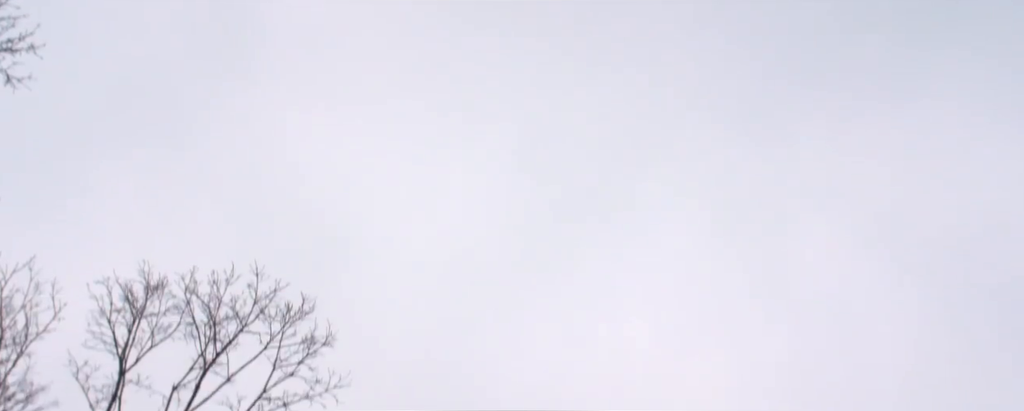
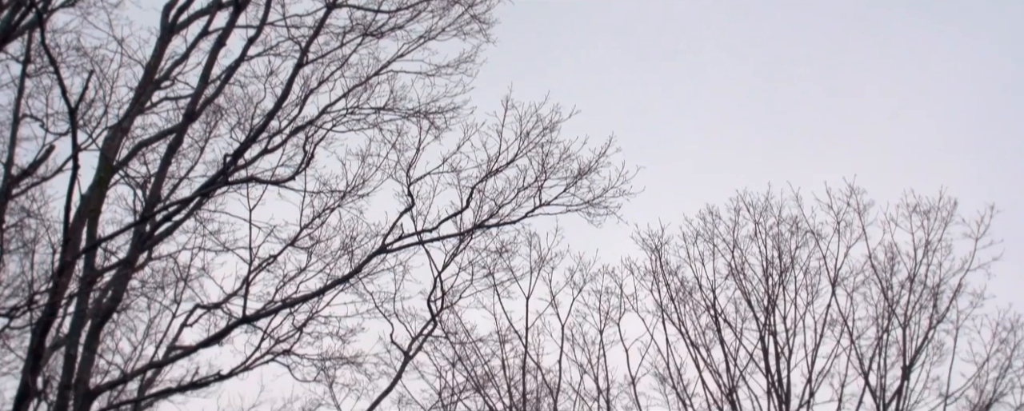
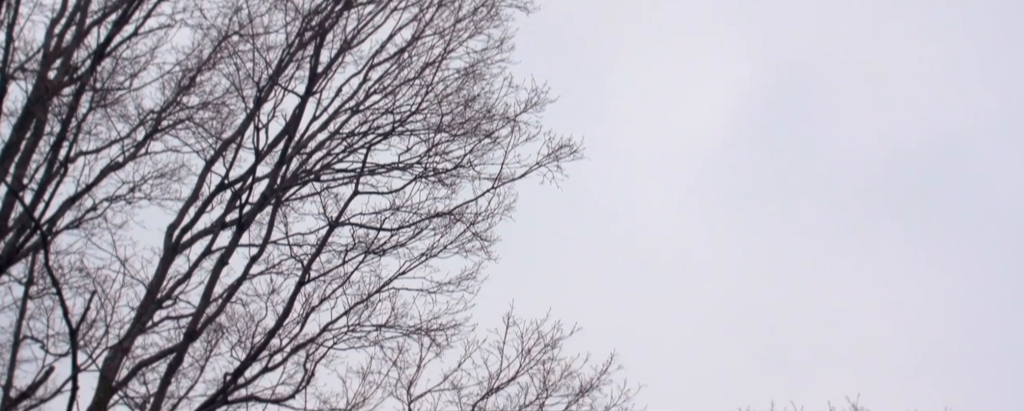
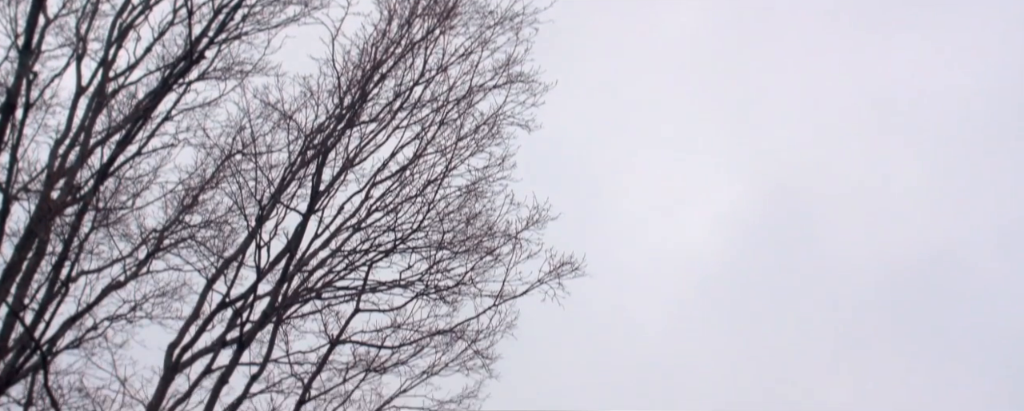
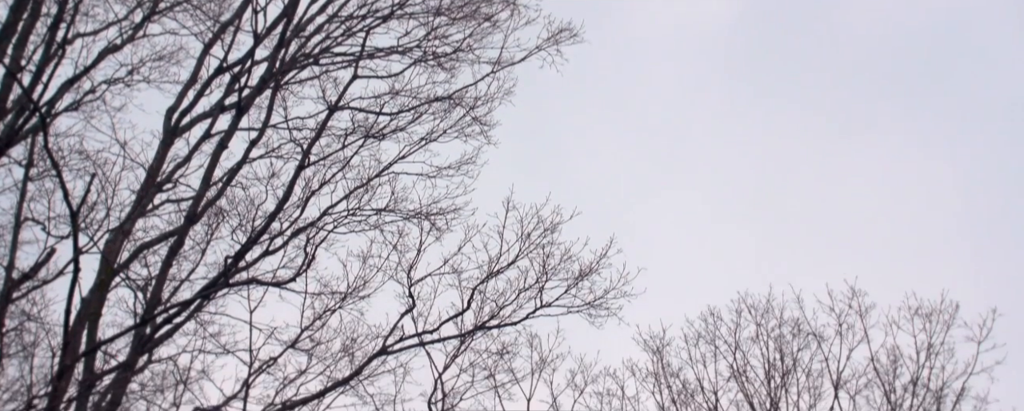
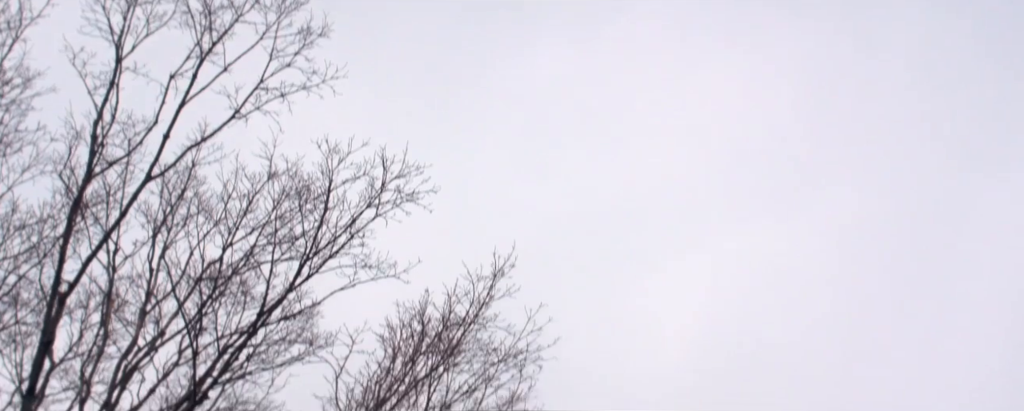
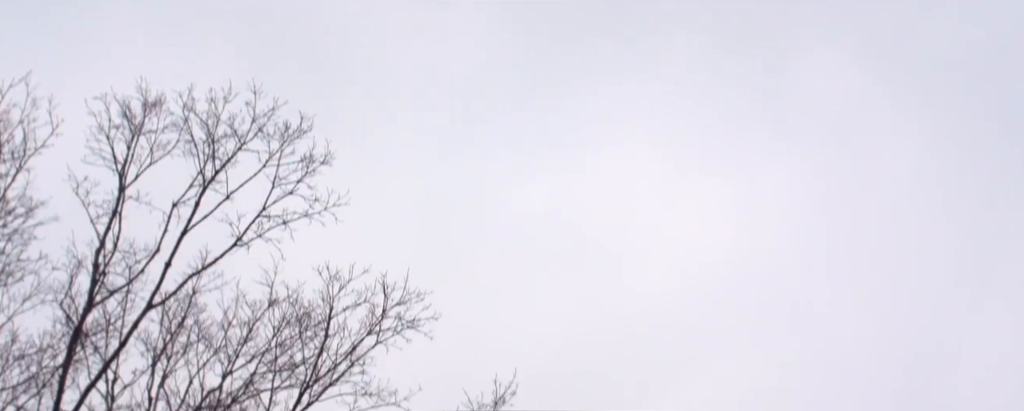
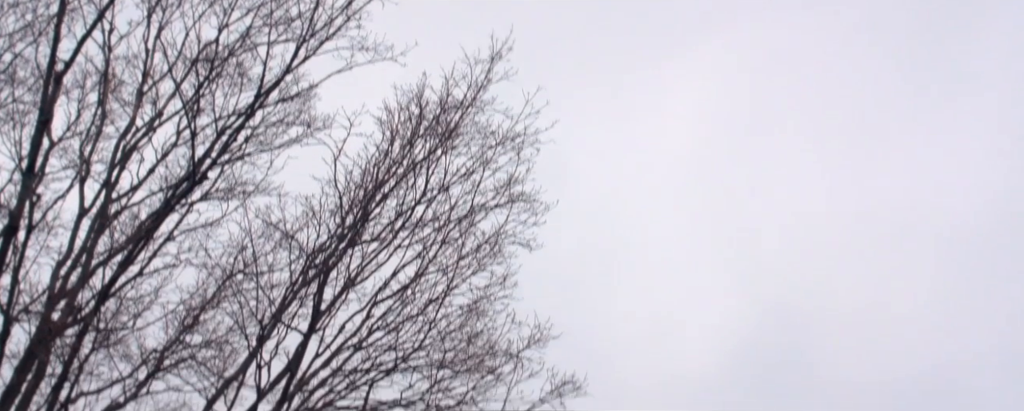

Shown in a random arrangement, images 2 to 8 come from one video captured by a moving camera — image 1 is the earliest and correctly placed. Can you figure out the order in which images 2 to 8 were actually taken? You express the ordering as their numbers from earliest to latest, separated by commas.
7, 6, 8, 4, 3, 5, 2
